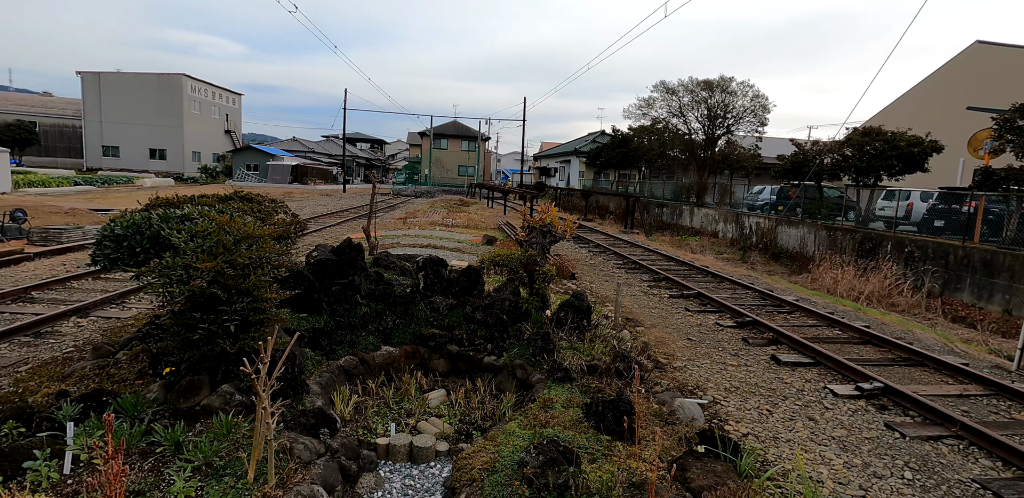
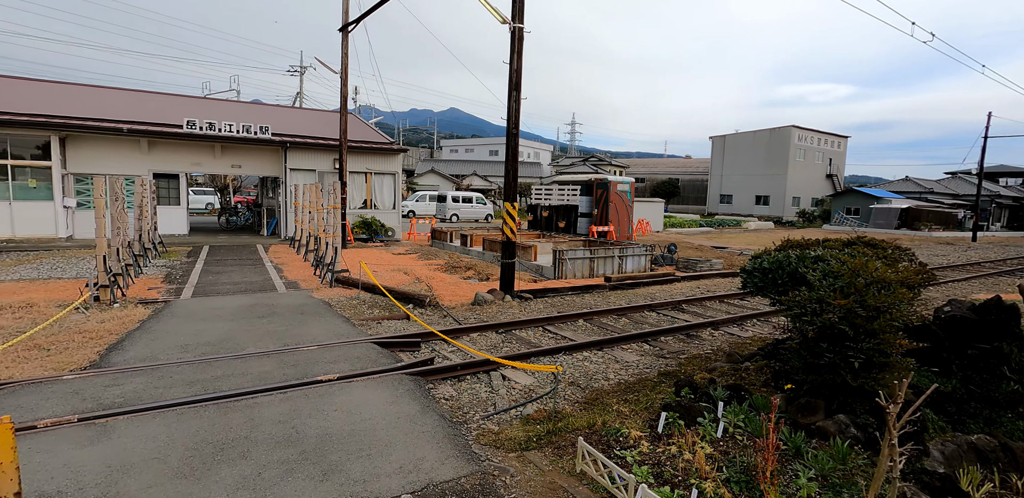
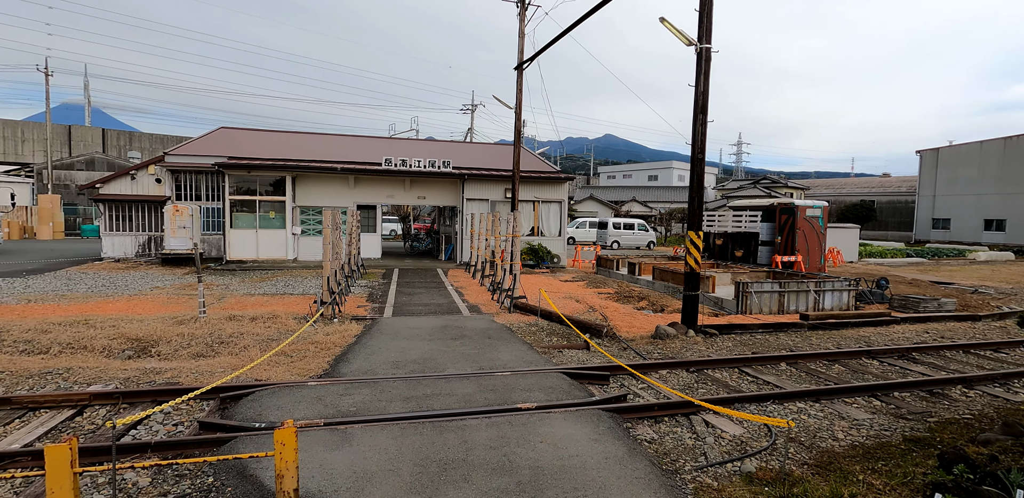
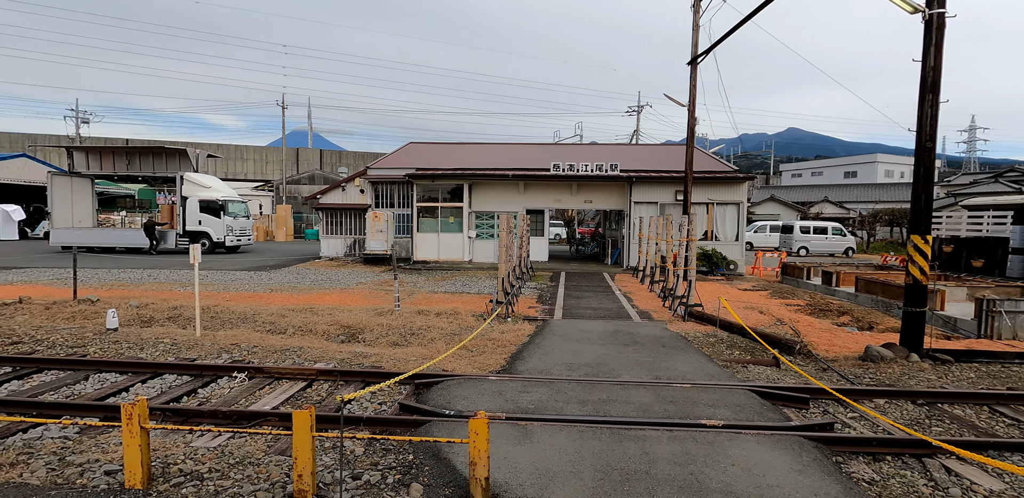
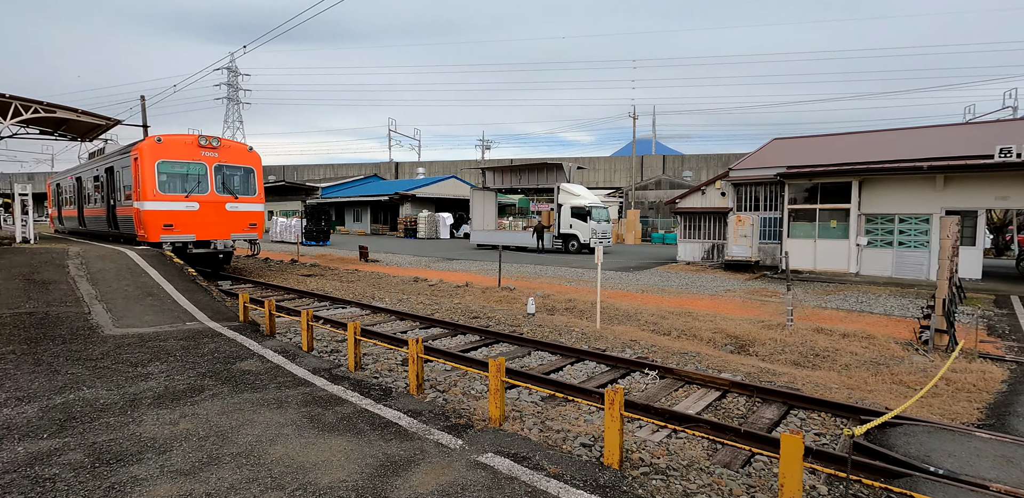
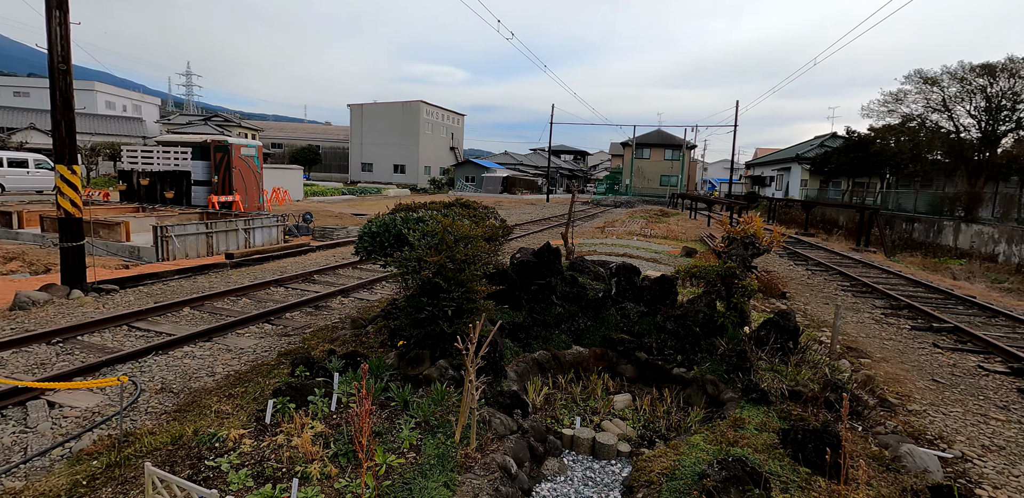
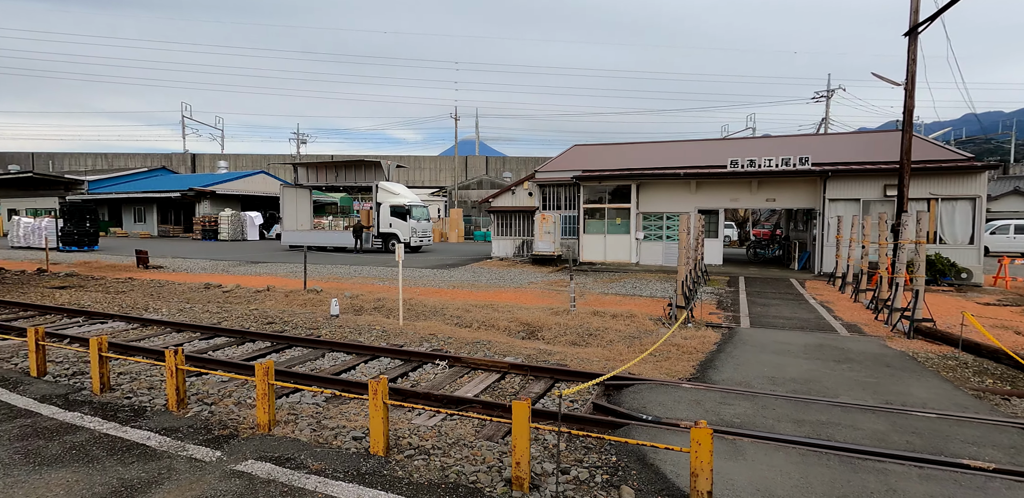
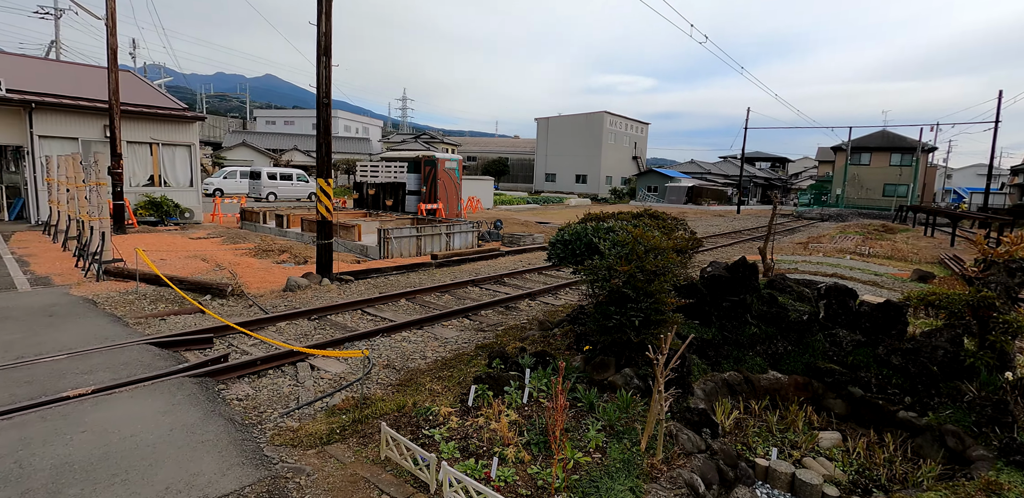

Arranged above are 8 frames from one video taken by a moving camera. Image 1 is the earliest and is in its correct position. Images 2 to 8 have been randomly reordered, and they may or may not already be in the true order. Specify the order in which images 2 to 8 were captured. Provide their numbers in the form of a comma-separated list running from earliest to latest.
6, 8, 2, 3, 4, 7, 5
